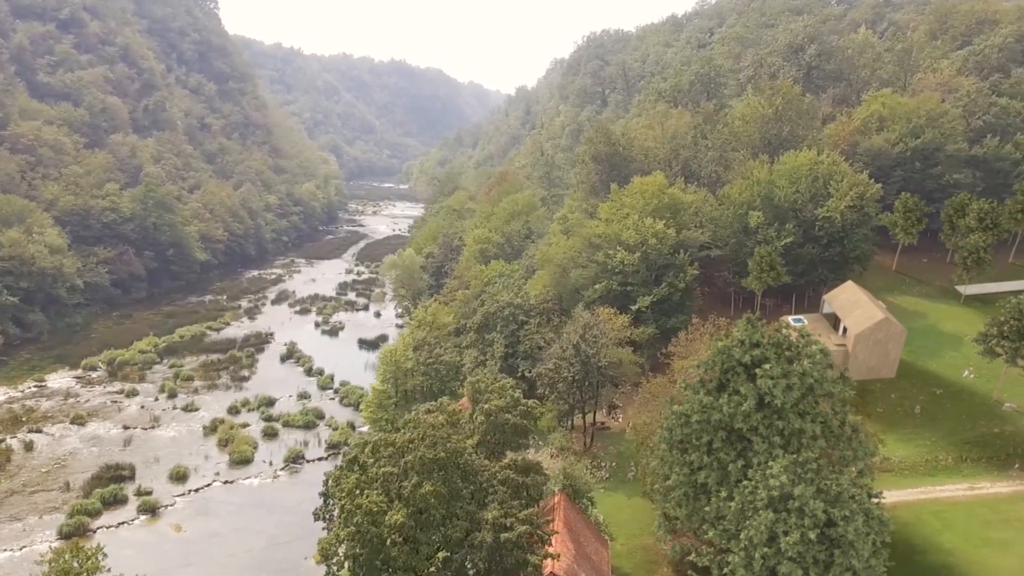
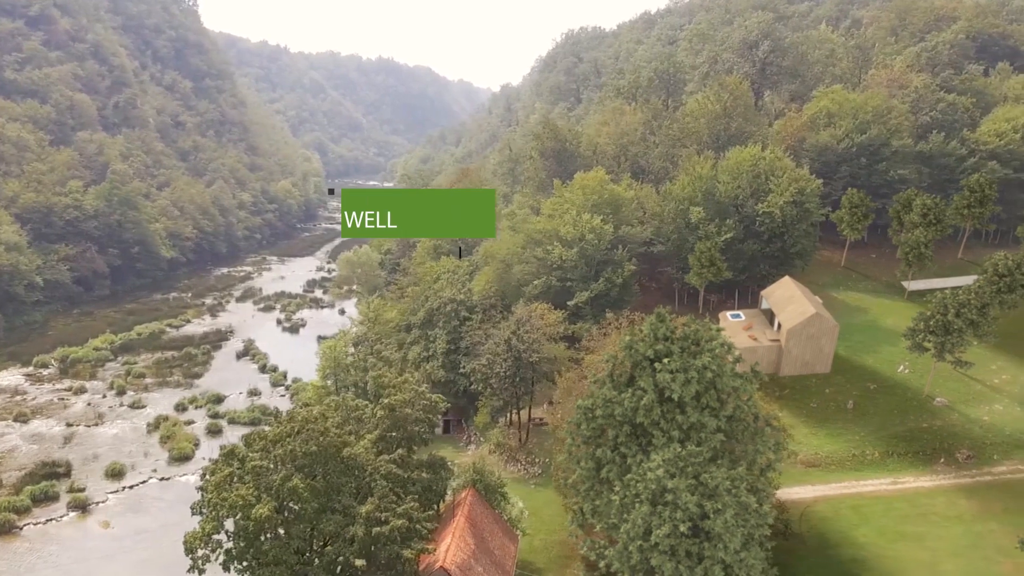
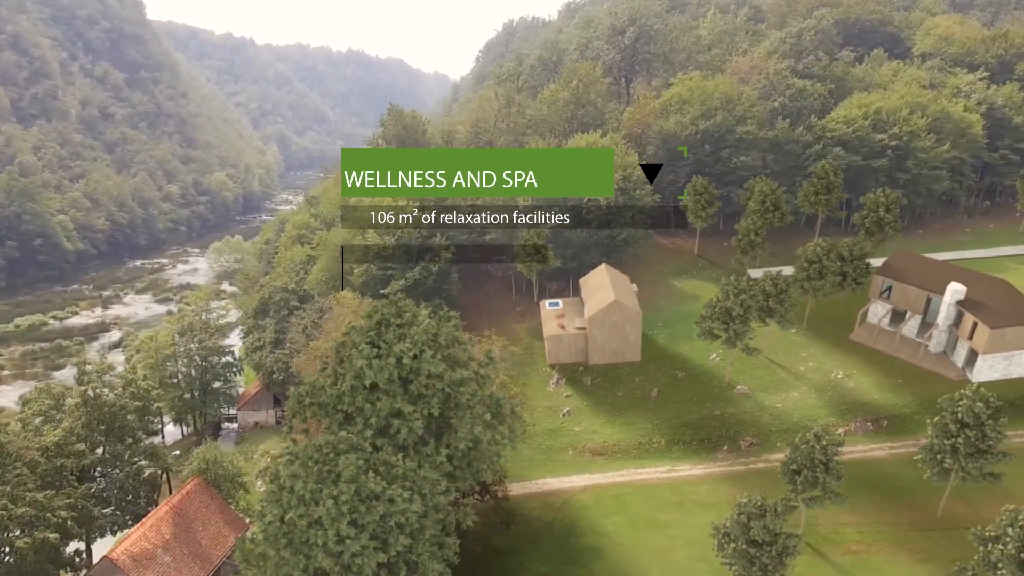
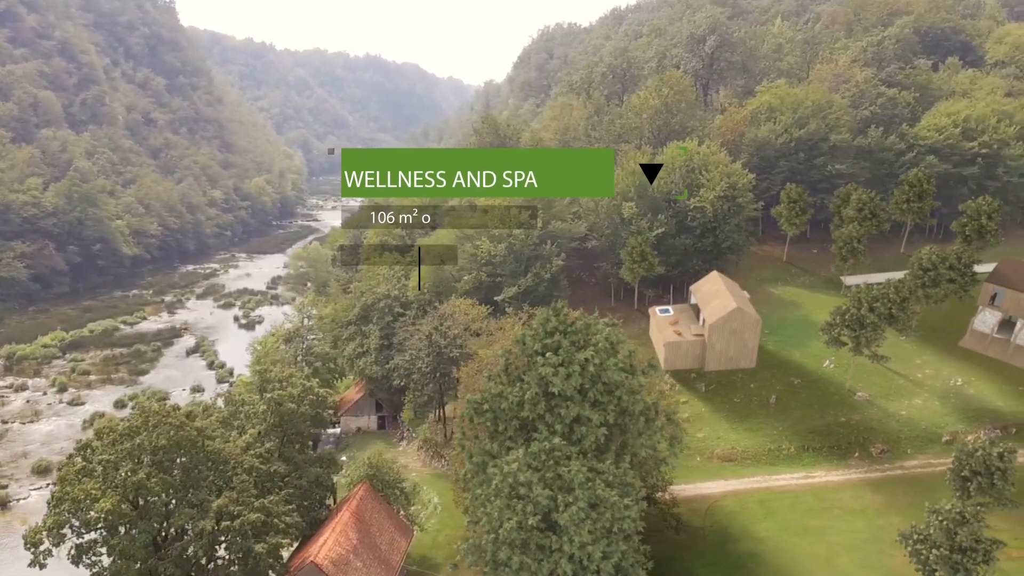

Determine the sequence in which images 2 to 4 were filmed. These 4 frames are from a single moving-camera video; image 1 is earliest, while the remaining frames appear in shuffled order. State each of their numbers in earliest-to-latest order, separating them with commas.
2, 4, 3
